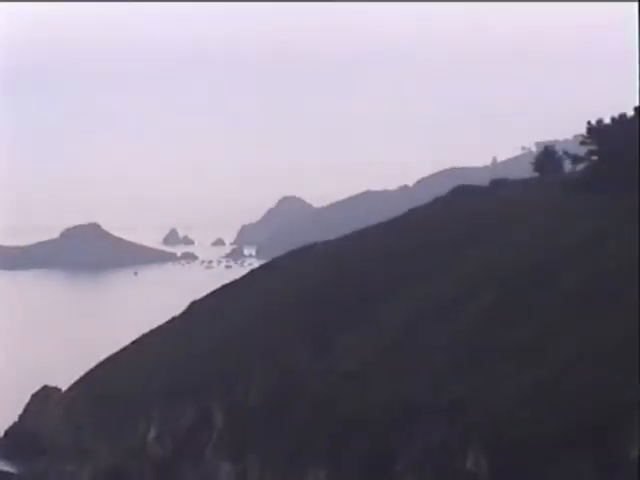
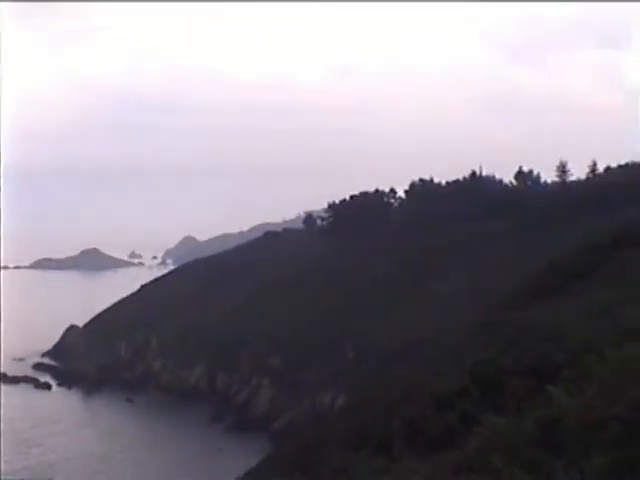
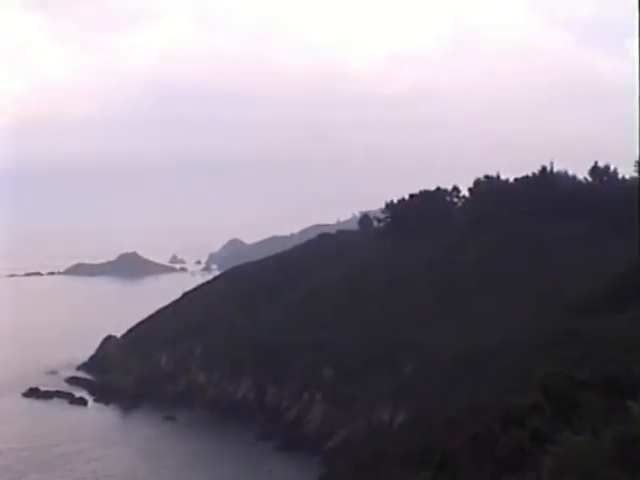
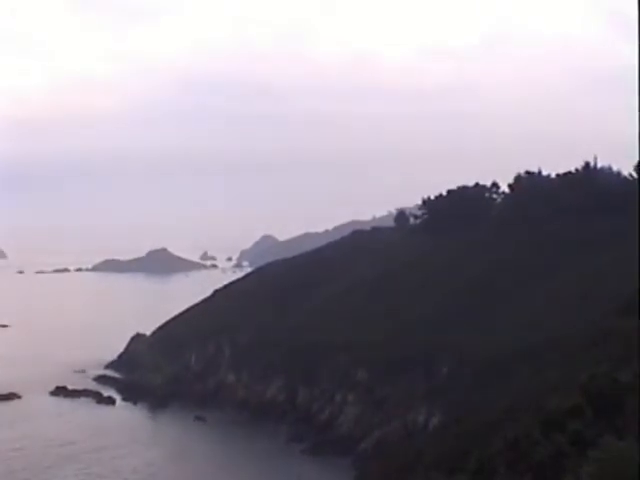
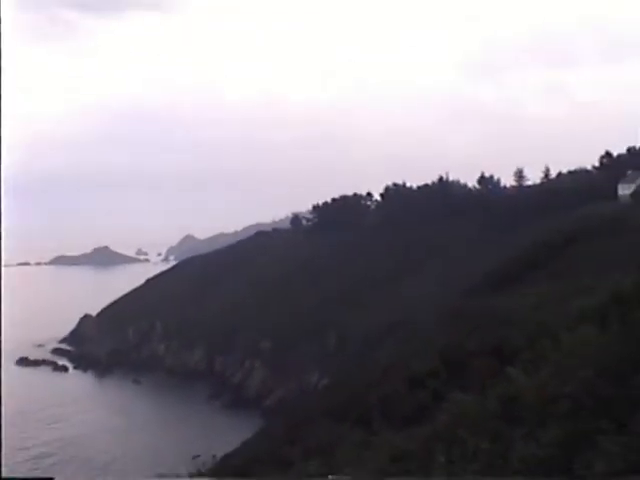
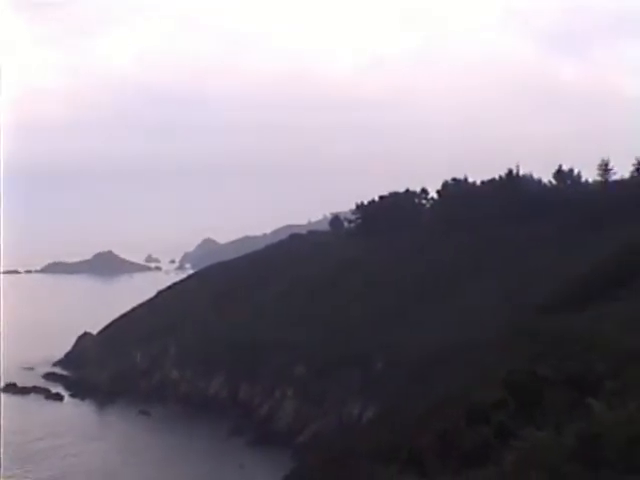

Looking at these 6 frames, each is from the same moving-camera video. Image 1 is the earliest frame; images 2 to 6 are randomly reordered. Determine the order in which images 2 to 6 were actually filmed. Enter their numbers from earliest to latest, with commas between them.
4, 3, 6, 2, 5
